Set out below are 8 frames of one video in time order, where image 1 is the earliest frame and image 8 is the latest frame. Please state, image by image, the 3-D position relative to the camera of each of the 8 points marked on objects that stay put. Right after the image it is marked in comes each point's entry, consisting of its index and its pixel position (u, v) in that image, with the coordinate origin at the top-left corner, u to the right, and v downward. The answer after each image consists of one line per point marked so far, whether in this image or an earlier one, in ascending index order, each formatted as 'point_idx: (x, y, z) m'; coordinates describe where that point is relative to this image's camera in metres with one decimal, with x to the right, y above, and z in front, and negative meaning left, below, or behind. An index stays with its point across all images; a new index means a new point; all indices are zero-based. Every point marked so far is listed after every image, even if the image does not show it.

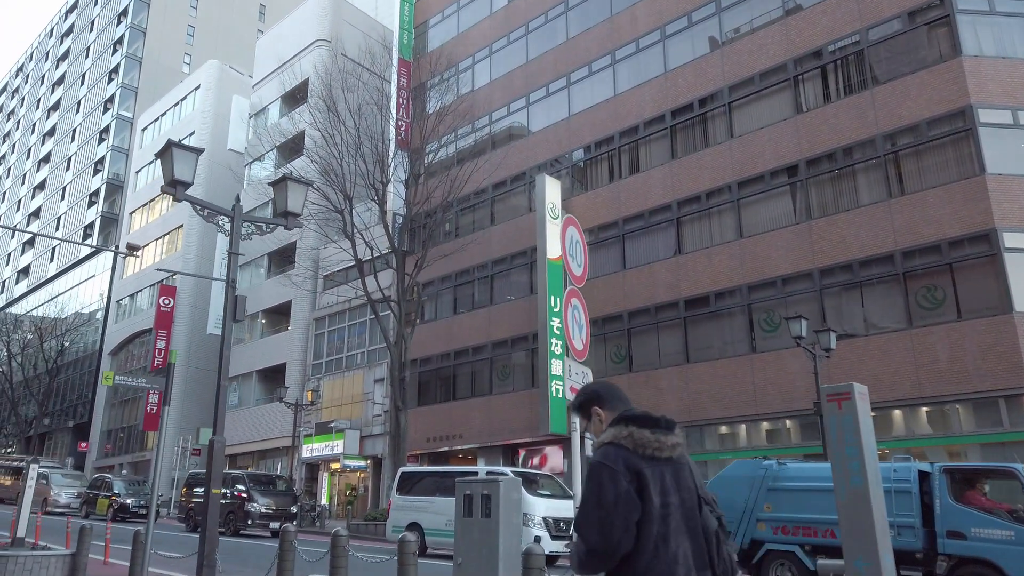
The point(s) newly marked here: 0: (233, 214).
0: (-3.4, +0.9, +9.1) m
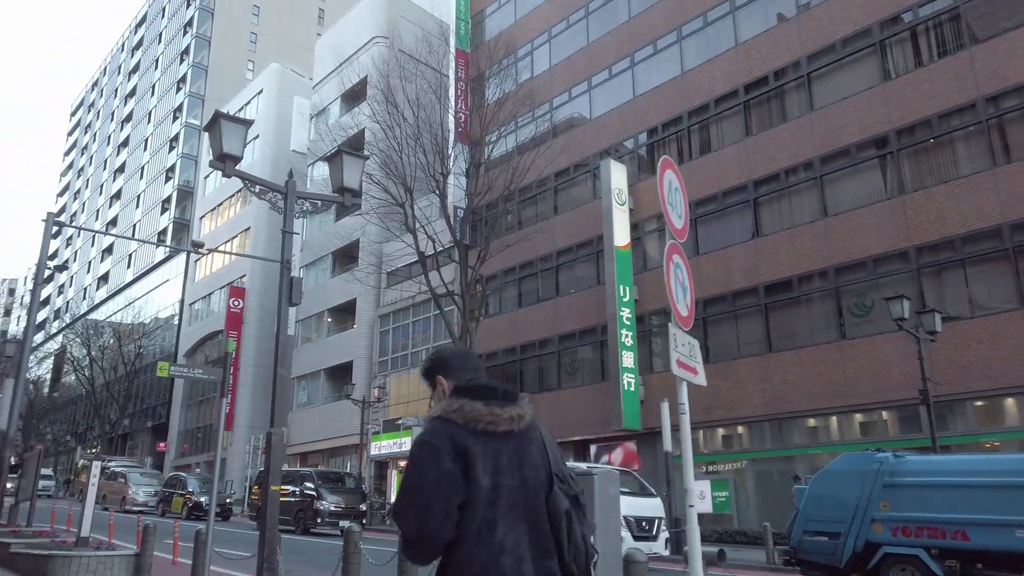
0: (-2.6, +1.1, +8.5) m
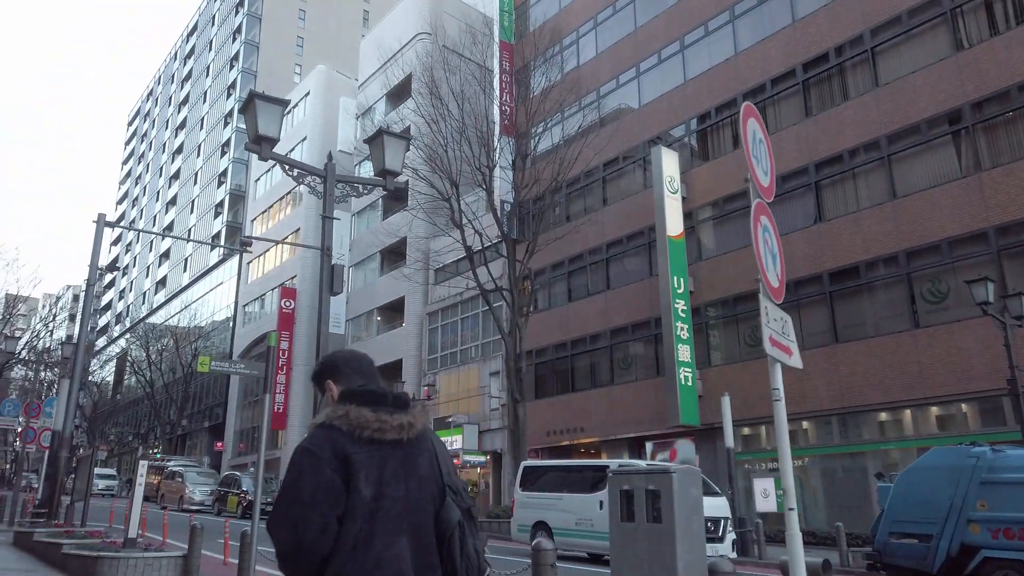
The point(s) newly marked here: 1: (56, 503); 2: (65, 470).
0: (-2.0, +1.2, +8.0) m
1: (-10.4, -4.9, +17.0) m
2: (-10.2, -4.3, +17.0) m
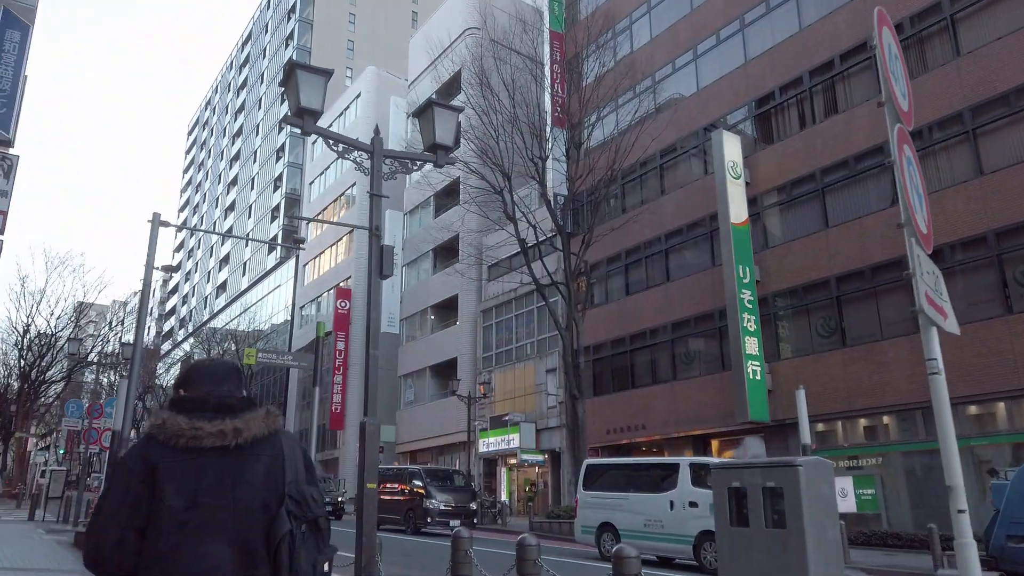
0: (-1.4, +1.4, +7.5) m
1: (-9.0, -4.9, +17.0) m
2: (-8.8, -4.3, +17.0) m
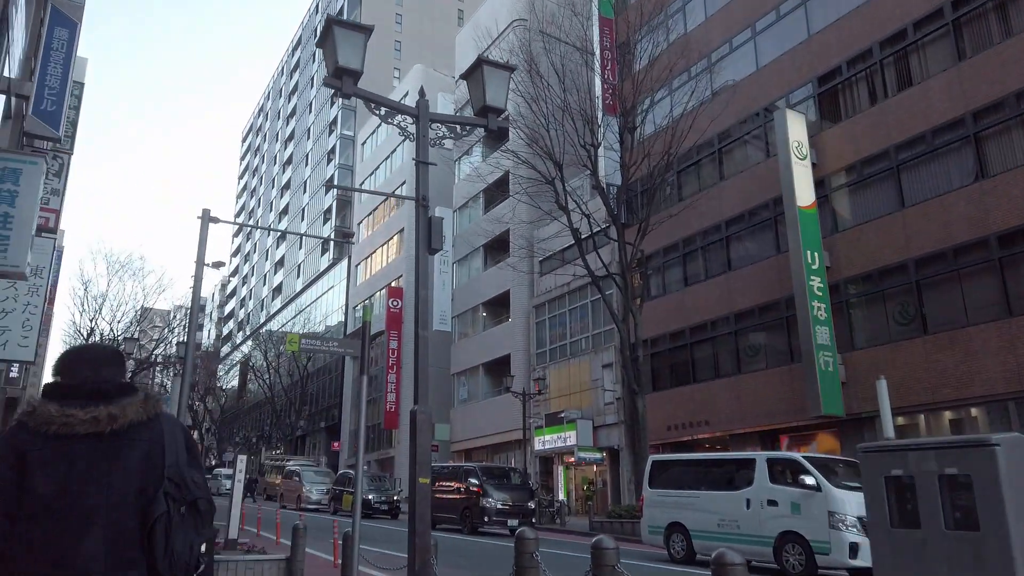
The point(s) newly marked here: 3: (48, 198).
0: (-0.8, +1.6, +6.8) m
1: (-7.6, -4.9, +16.8) m
2: (-7.5, -4.2, +16.9) m
3: (-10.0, +1.9, +15.9) m
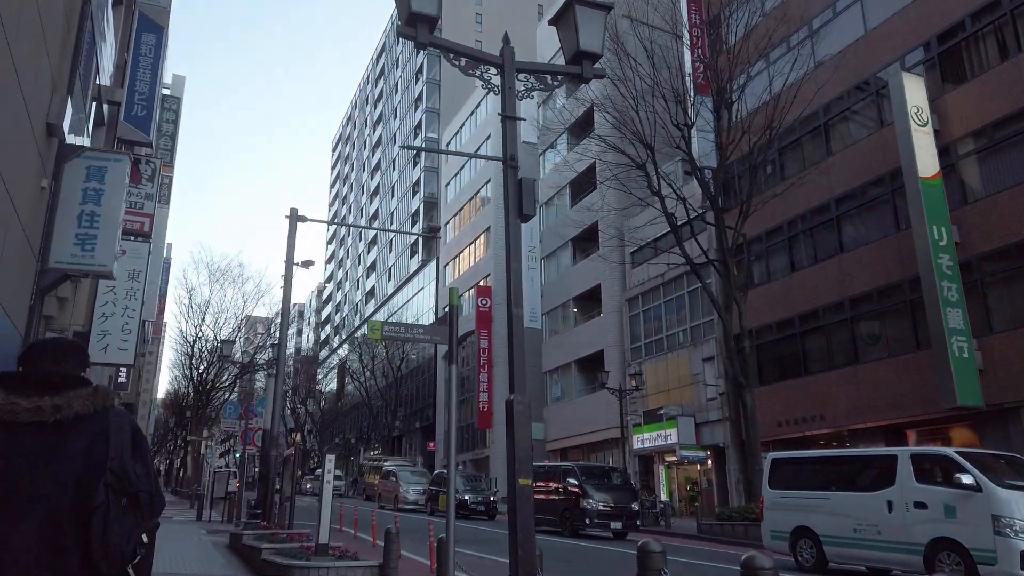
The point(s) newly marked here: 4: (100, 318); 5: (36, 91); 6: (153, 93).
0: (-0.1, +1.8, +6.0) m
1: (-5.4, -4.8, +16.7) m
2: (-5.3, -4.2, +16.7) m
3: (-8.0, +1.8, +16.1) m
4: (-8.6, -0.6, +15.5) m
5: (-5.4, +2.2, +8.4) m
6: (-7.7, +4.2, +16.0) m
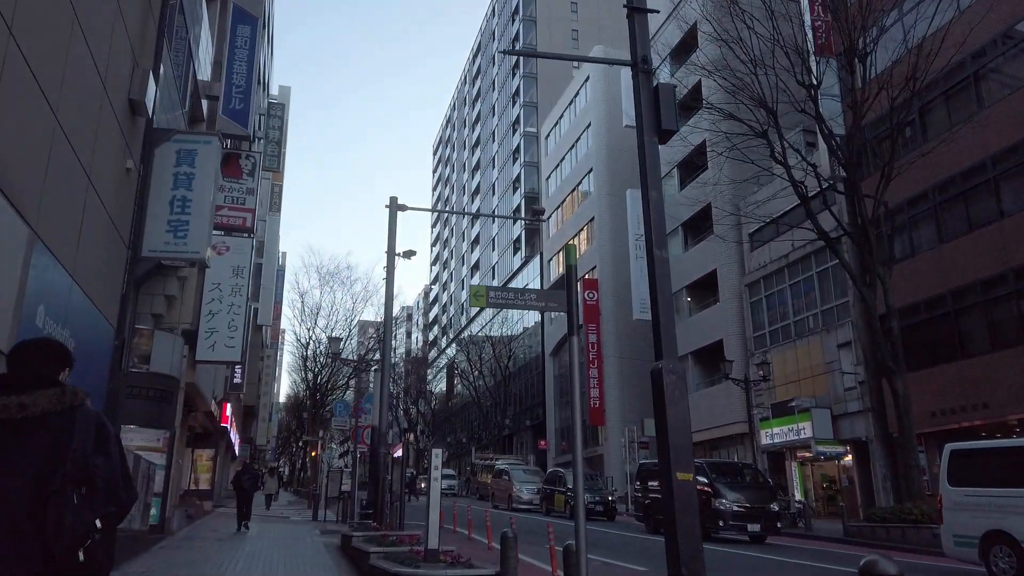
0: (+0.7, +2.2, +4.8) m
1: (-2.8, -4.7, +16.1) m
2: (-2.7, -4.0, +16.1) m
3: (-5.8, +1.9, +15.9) m
4: (-6.3, -0.6, +15.3) m
5: (-4.2, +2.4, +7.9) m
6: (-5.5, +4.3, +15.7) m
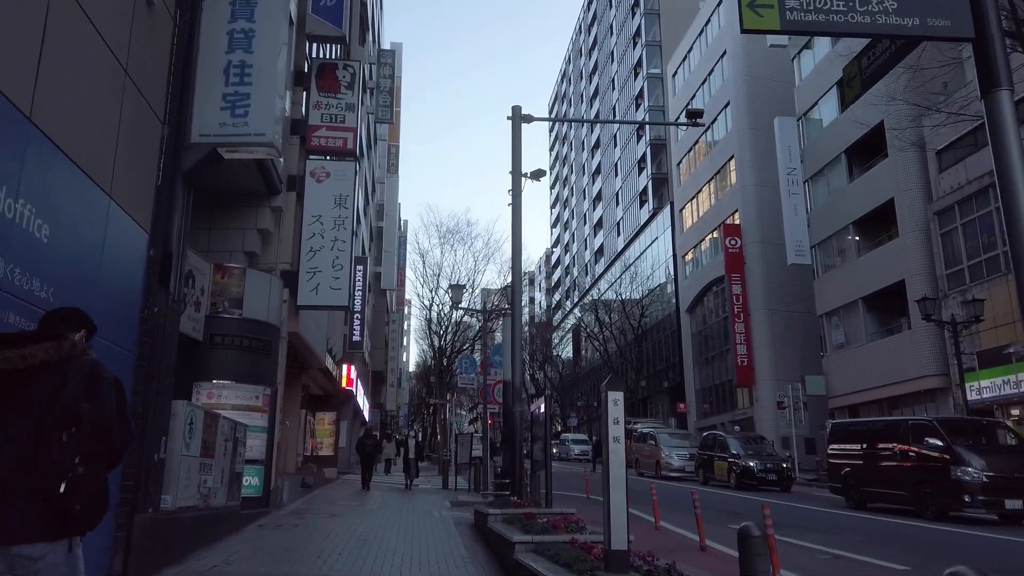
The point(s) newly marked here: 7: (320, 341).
0: (+1.5, +3.1, +1.4) m
1: (+0.1, -3.3, +13.4) m
2: (+0.2, -2.7, +13.4) m
3: (-3.1, +3.1, +13.5) m
4: (-3.6, +0.6, +13.1) m
5: (-2.8, +3.3, +5.3) m
6: (-3.0, +5.5, +13.2) m
7: (-4.2, -1.1, +16.2) m
